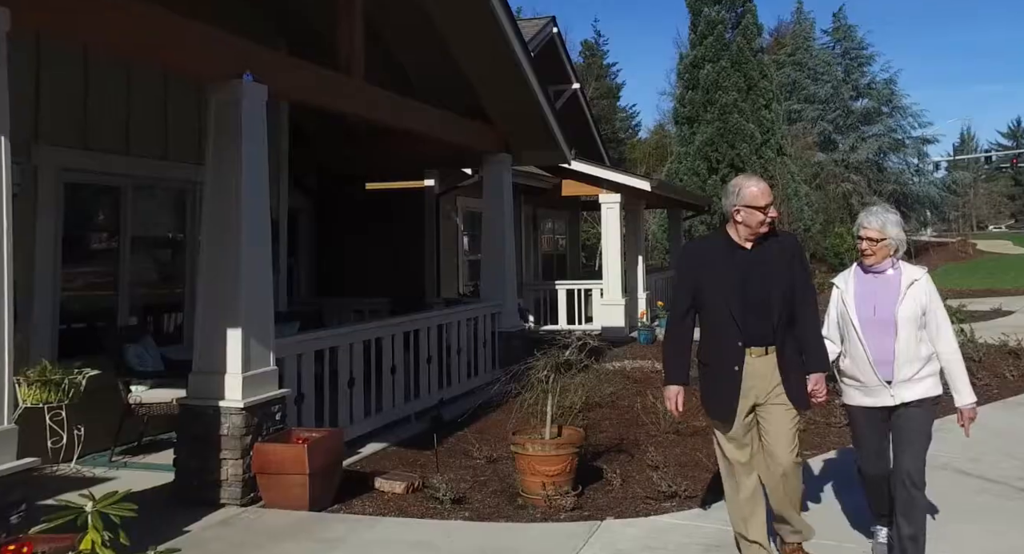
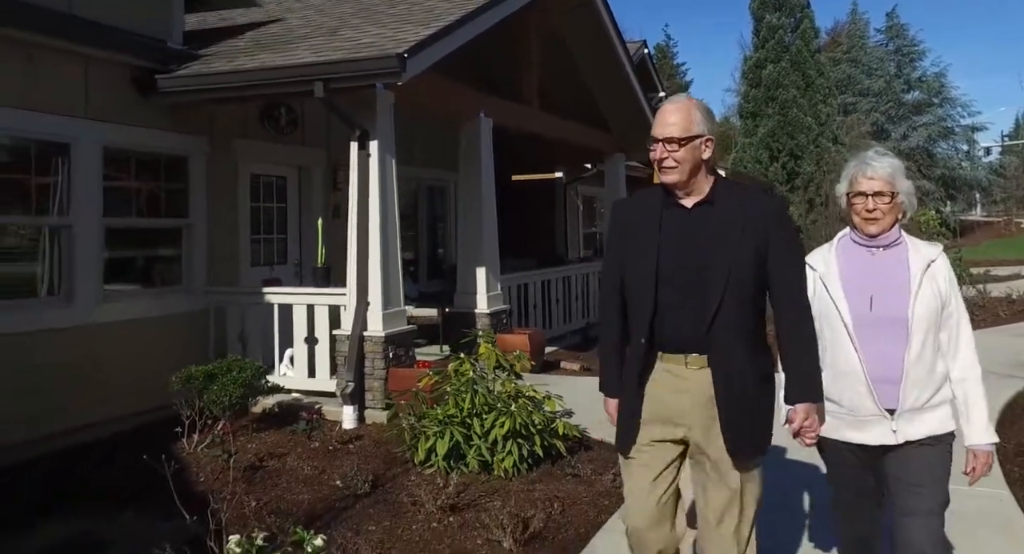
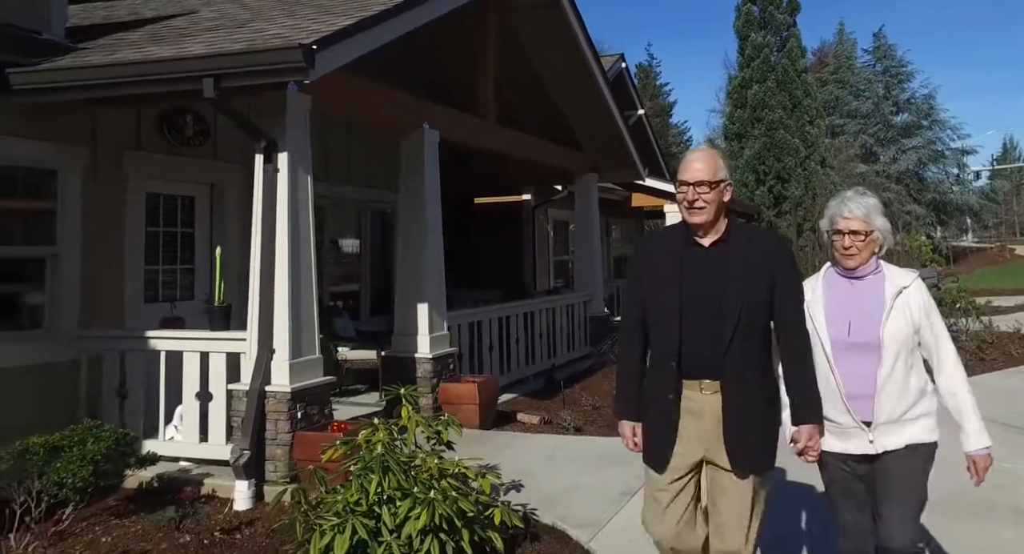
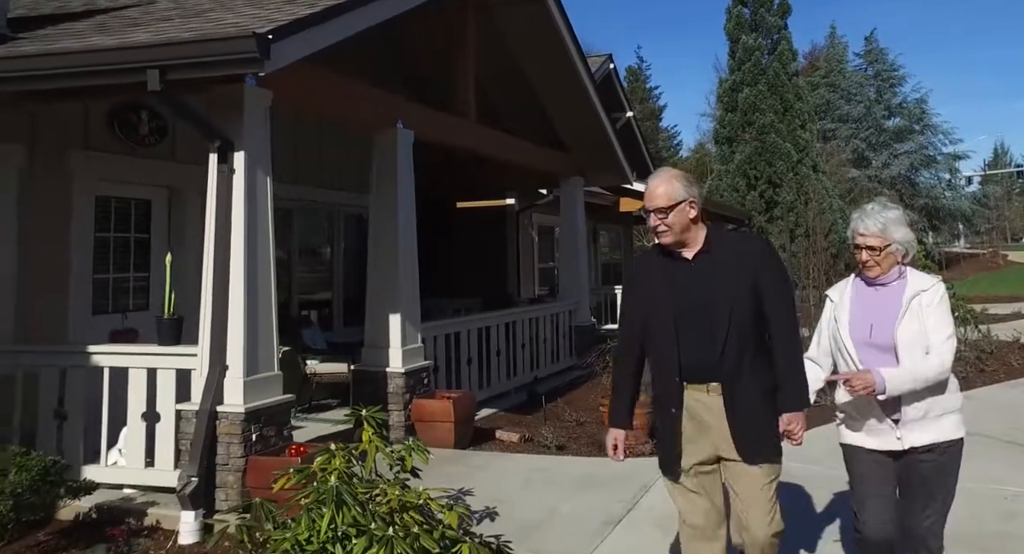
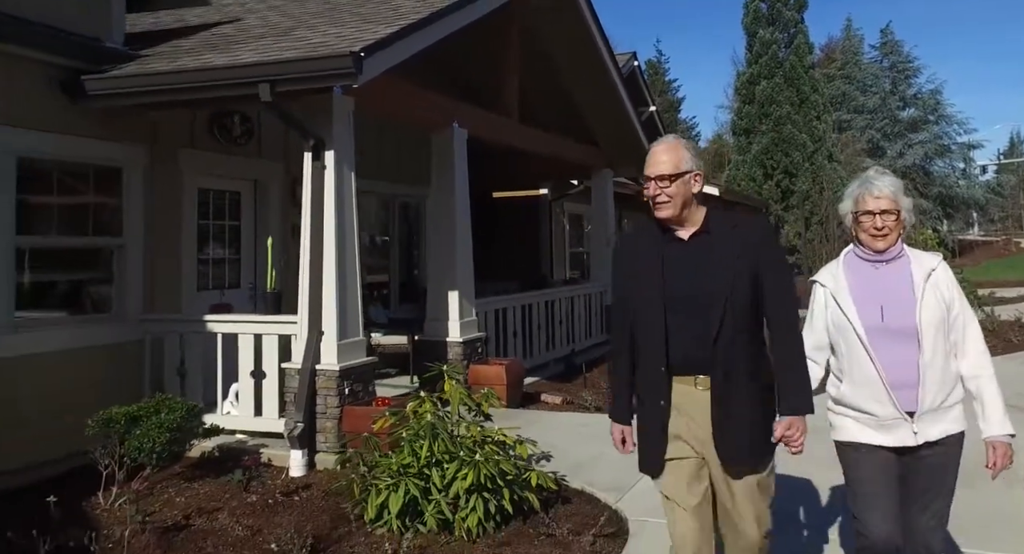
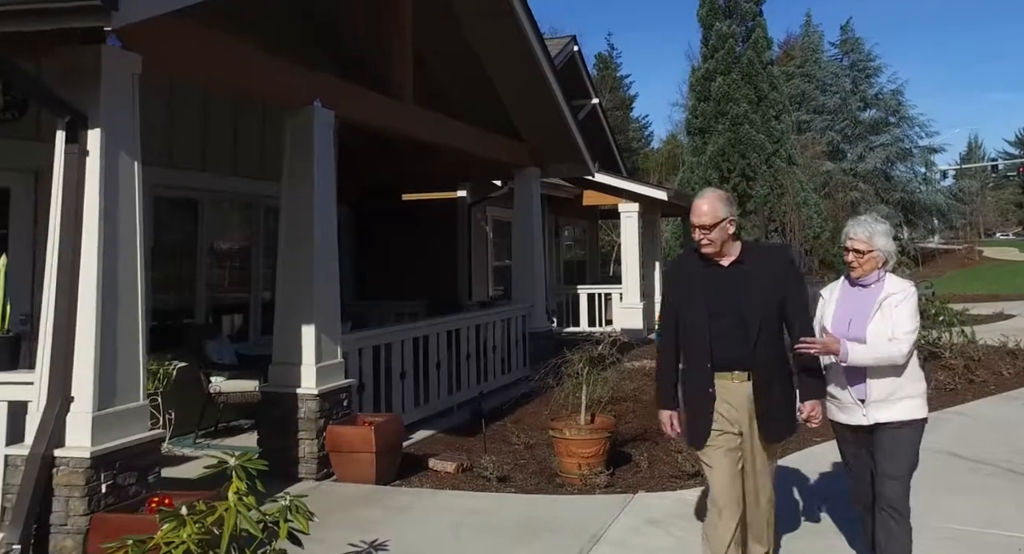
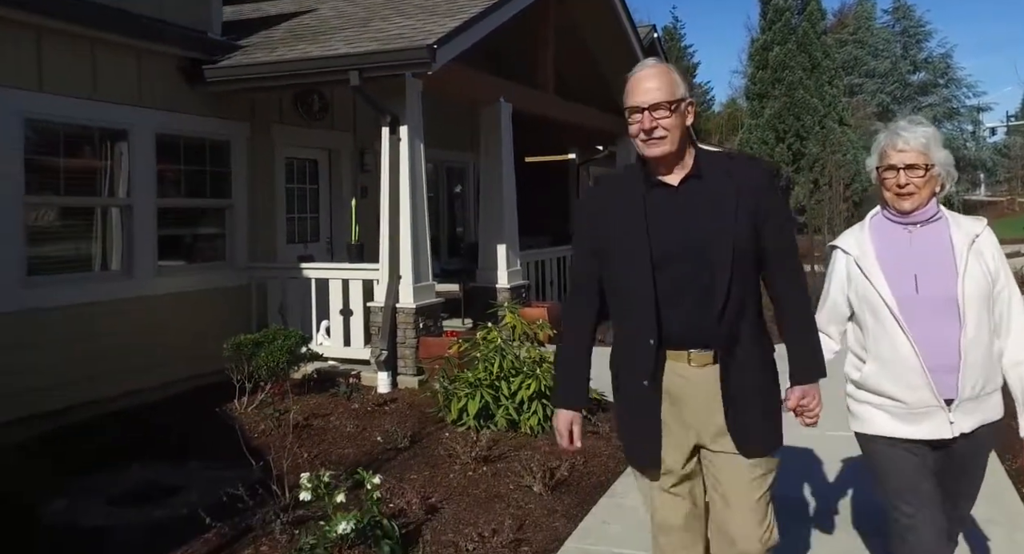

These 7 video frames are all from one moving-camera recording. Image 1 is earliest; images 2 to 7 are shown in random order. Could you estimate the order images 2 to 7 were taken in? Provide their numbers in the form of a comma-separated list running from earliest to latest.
6, 4, 3, 5, 2, 7
